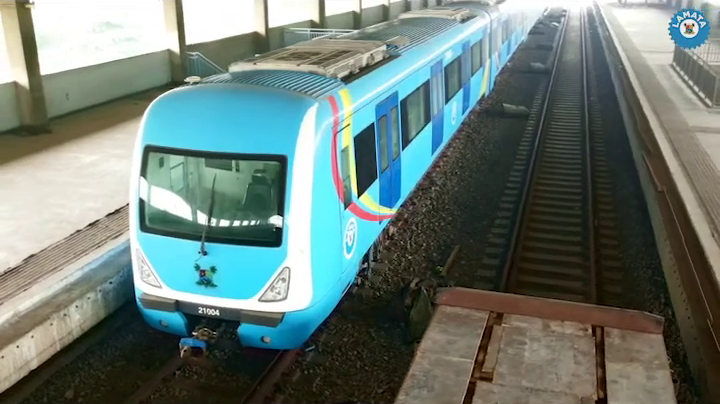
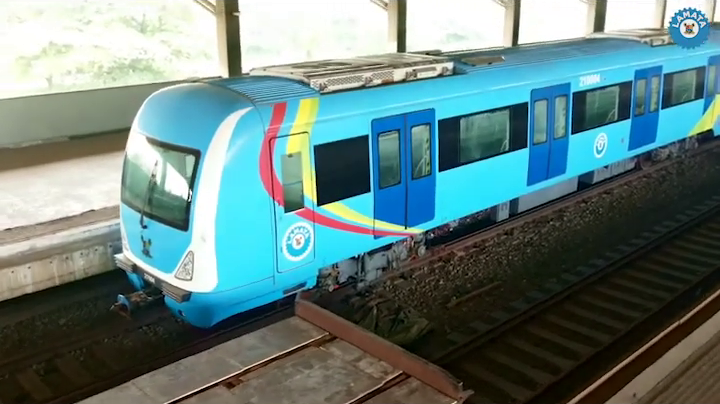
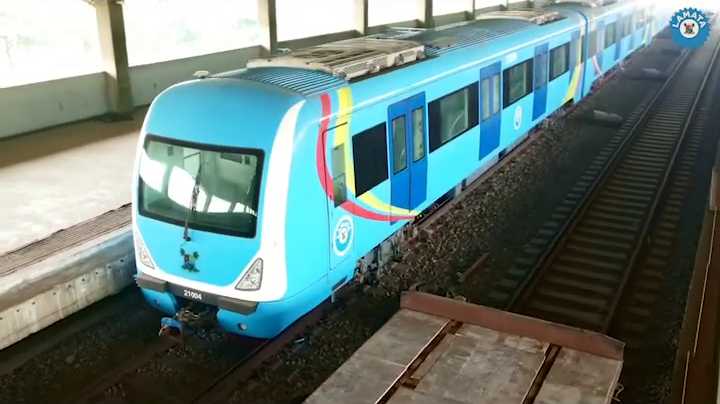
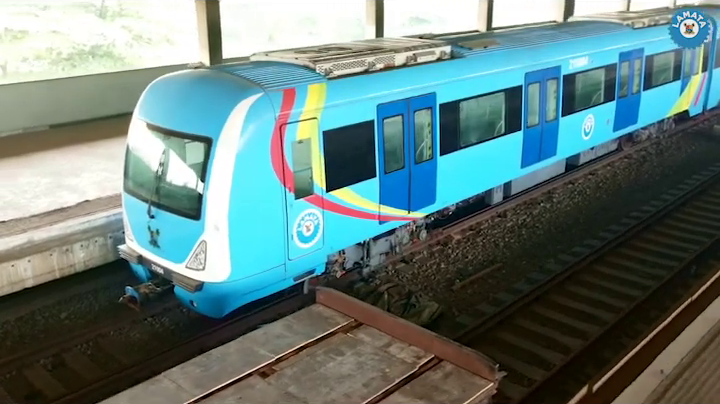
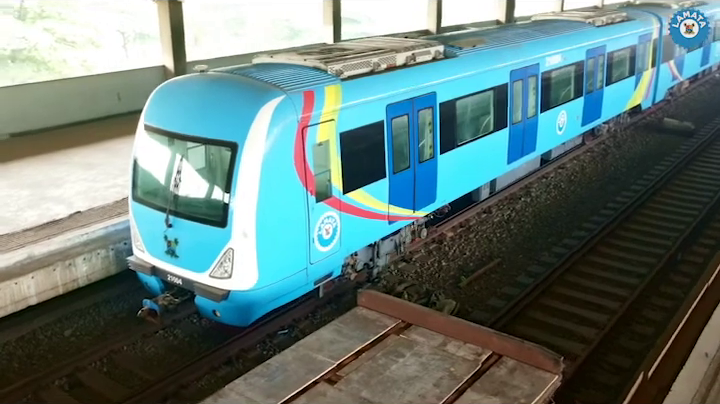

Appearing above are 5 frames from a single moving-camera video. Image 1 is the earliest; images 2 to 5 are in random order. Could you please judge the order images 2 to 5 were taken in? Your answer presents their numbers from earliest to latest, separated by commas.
3, 5, 4, 2
